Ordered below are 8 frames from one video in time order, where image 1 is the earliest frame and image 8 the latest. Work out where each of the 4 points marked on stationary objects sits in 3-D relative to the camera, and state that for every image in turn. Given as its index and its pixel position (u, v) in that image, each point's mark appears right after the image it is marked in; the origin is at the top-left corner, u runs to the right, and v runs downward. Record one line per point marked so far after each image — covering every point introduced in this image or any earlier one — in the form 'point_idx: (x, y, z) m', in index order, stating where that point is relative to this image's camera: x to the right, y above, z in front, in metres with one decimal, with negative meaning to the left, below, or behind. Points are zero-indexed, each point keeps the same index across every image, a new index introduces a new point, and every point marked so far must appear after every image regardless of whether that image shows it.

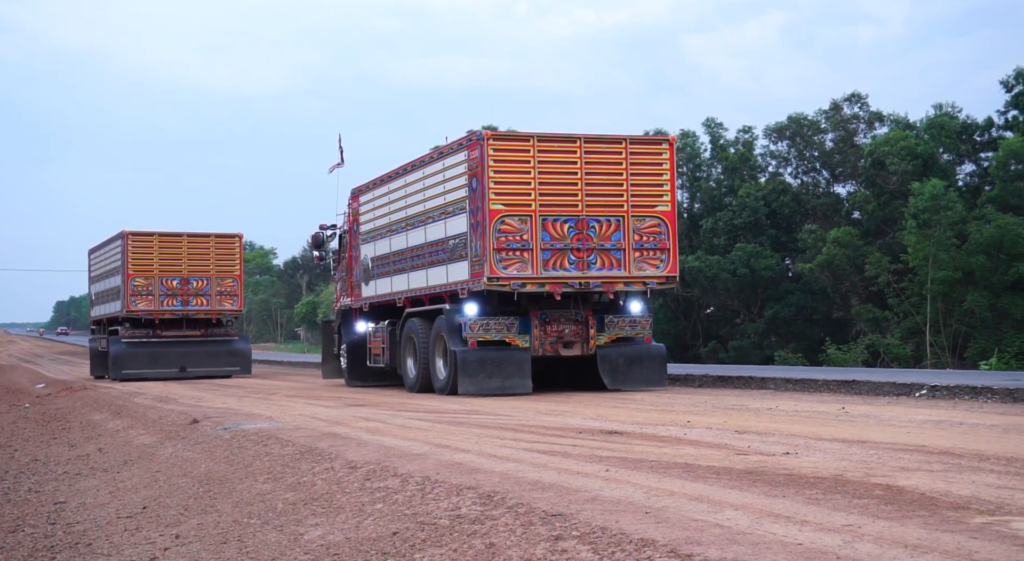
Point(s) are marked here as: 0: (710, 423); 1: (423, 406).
0: (+1.8, -1.3, +9.8) m
1: (-1.1, -1.4, +12.1) m
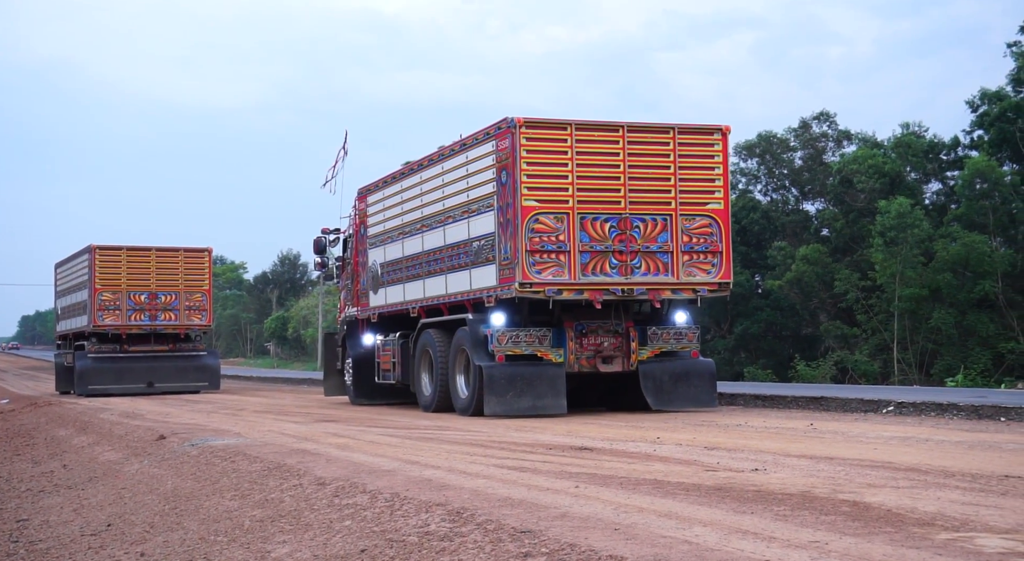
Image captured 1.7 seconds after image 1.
0: (+1.5, -1.4, +9.8) m
1: (-1.4, -1.5, +12.0) m
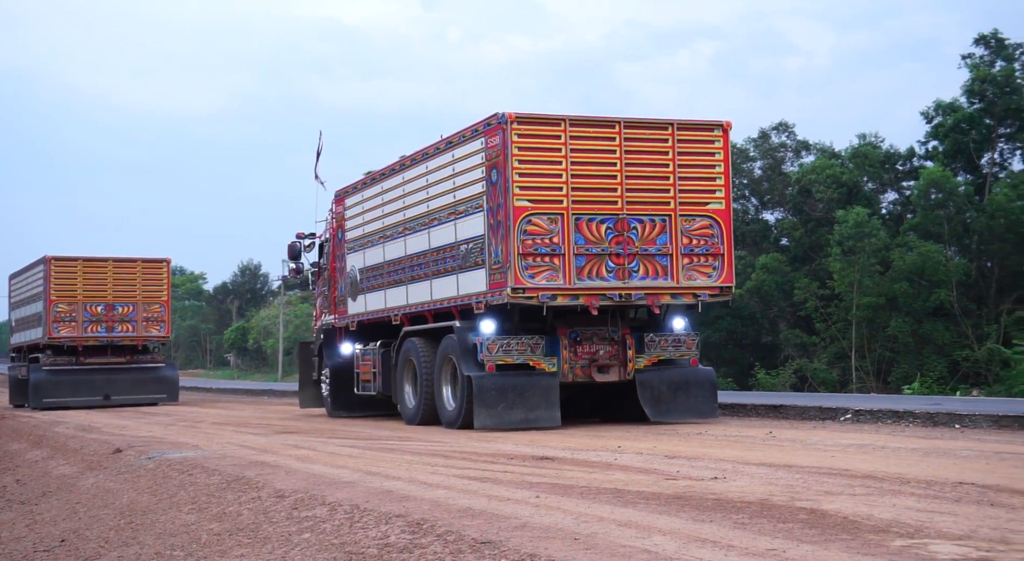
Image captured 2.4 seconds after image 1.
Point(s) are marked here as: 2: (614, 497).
0: (+1.1, -1.5, +9.9) m
1: (-1.8, -1.7, +12.0) m
2: (+0.8, -1.6, +8.2) m
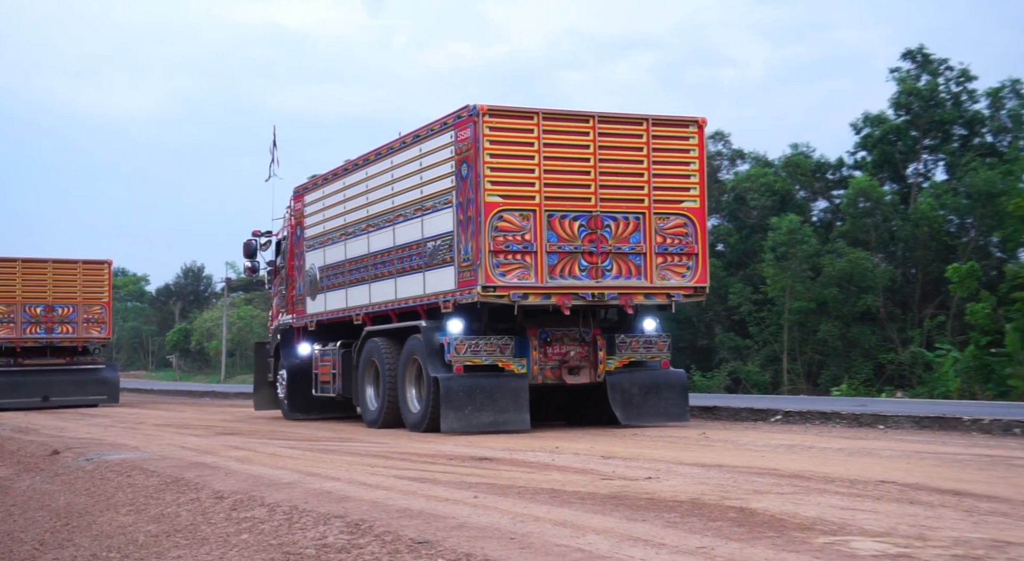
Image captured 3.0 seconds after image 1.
0: (+0.6, -1.6, +10.0) m
1: (-2.4, -1.7, +12.0) m
2: (+0.3, -1.7, +8.3) m
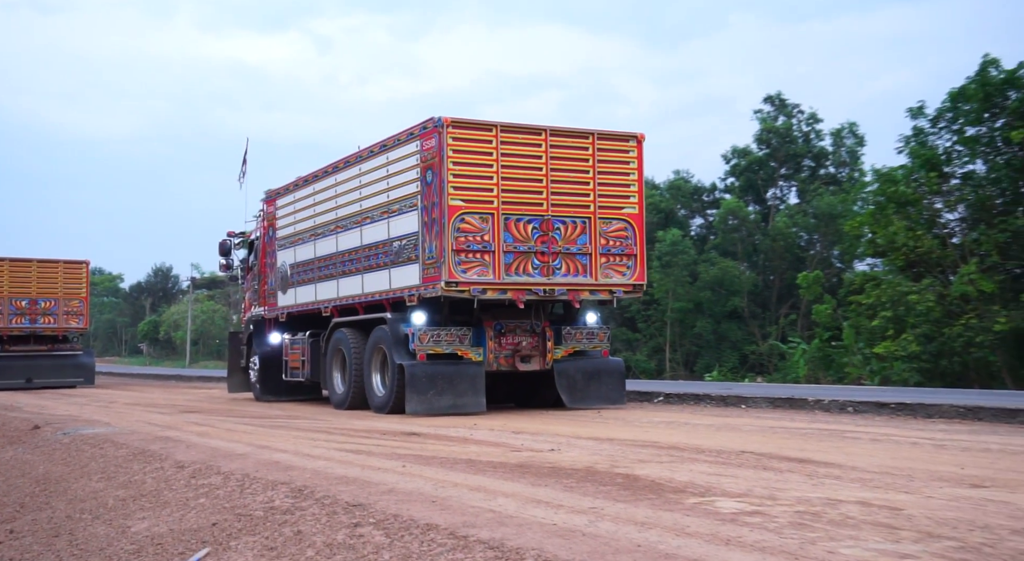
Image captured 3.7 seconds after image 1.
0: (-0.1, -1.5, +11.3) m
1: (-3.1, -1.6, +13.2) m
2: (-0.4, -1.6, +9.5) m
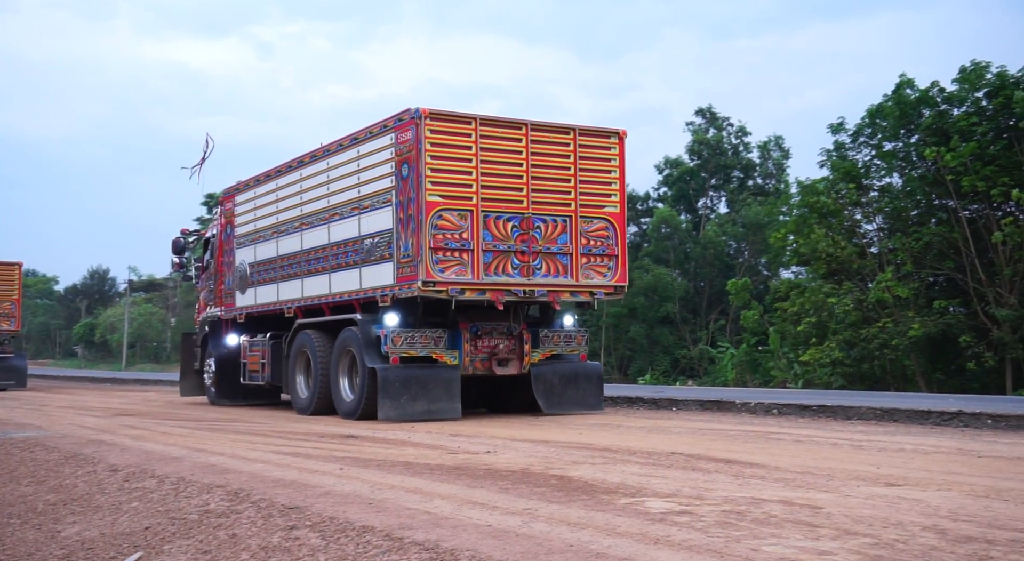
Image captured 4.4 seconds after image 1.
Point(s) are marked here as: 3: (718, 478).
0: (-0.7, -1.6, +11.3) m
1: (-3.8, -1.6, +13.2) m
2: (-0.9, -1.7, +9.6) m
3: (+1.6, -1.5, +8.4) m
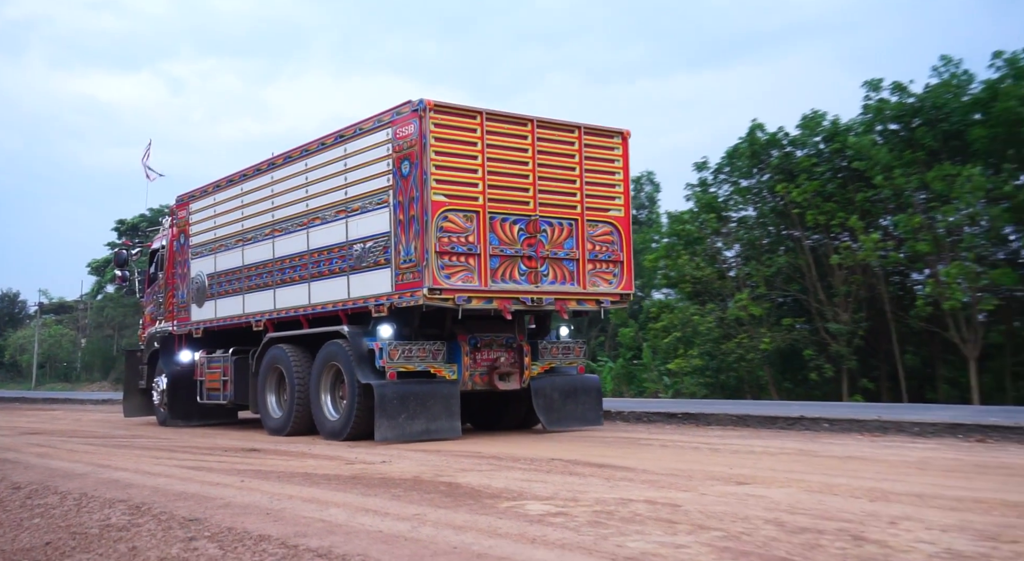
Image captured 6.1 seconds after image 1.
0: (-1.8, -1.7, +11.8) m
1: (-5.0, -1.9, +13.4) m
2: (-1.9, -1.8, +10.0) m
3: (+0.7, -1.7, +9.0) m
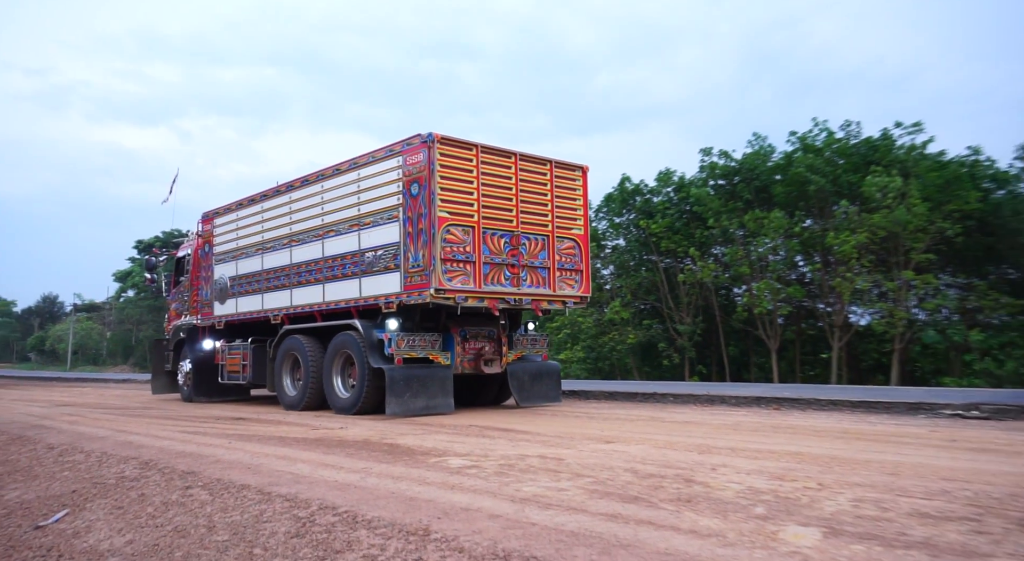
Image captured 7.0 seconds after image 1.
0: (-2.4, -1.7, +14.0) m
1: (-5.5, -1.9, +15.9) m
2: (-2.6, -1.8, +12.3) m
3: (-0.1, -1.6, +11.1) m
